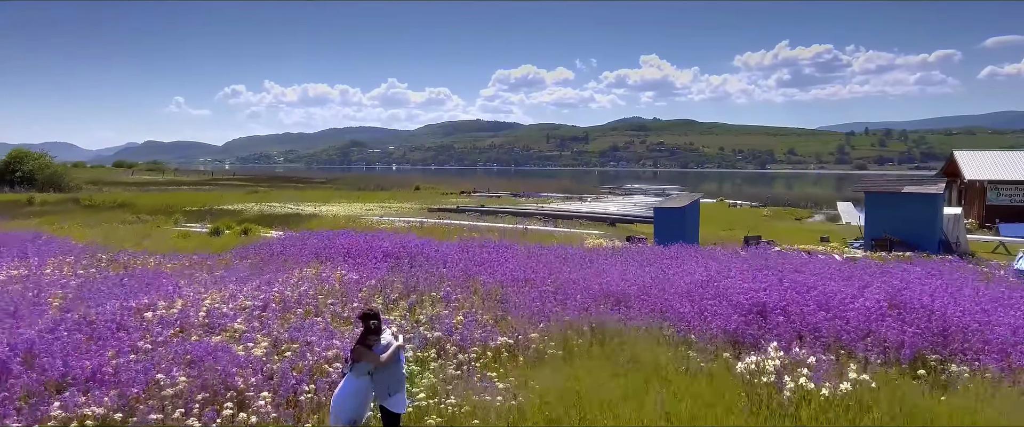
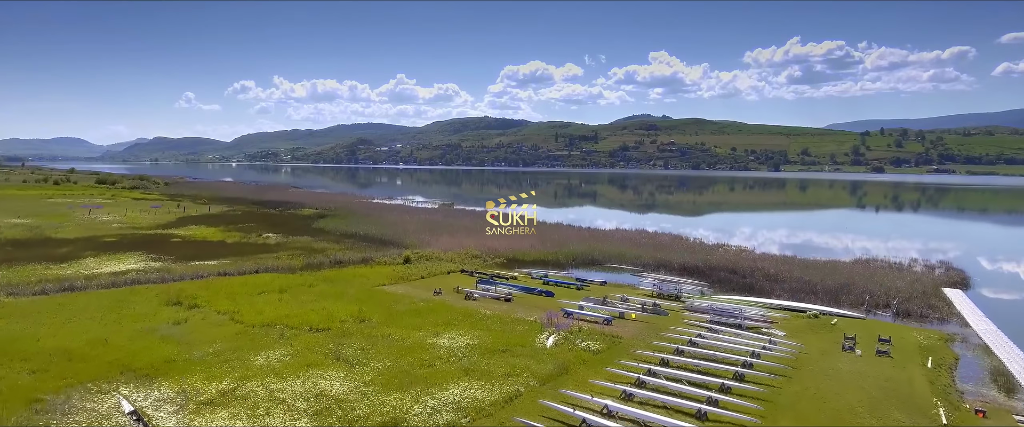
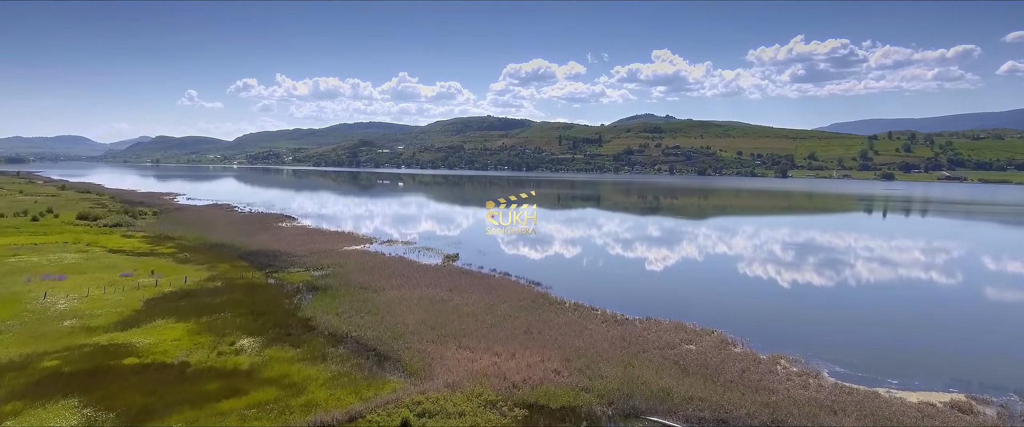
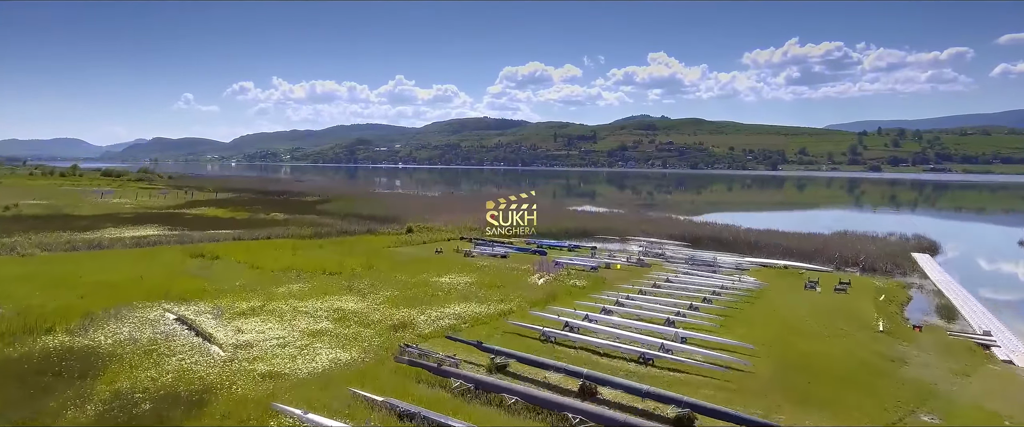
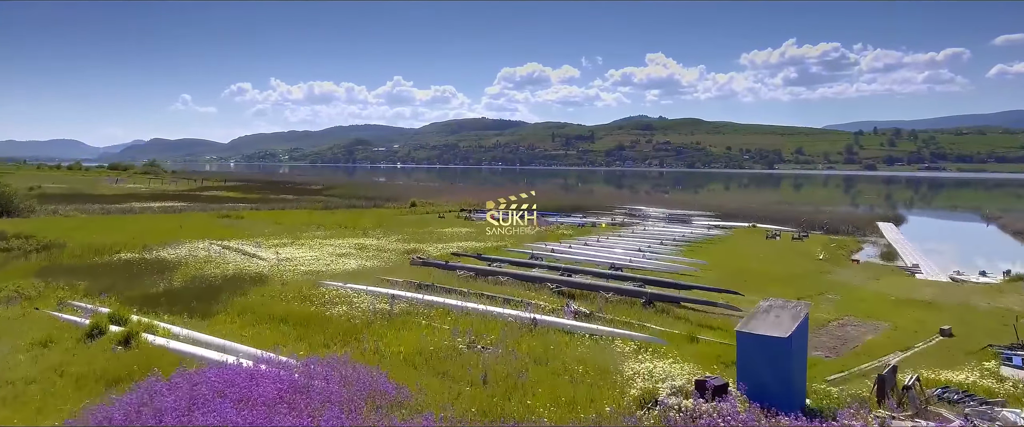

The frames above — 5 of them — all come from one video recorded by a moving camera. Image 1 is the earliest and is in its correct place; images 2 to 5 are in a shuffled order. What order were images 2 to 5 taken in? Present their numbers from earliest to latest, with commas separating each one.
5, 4, 2, 3
